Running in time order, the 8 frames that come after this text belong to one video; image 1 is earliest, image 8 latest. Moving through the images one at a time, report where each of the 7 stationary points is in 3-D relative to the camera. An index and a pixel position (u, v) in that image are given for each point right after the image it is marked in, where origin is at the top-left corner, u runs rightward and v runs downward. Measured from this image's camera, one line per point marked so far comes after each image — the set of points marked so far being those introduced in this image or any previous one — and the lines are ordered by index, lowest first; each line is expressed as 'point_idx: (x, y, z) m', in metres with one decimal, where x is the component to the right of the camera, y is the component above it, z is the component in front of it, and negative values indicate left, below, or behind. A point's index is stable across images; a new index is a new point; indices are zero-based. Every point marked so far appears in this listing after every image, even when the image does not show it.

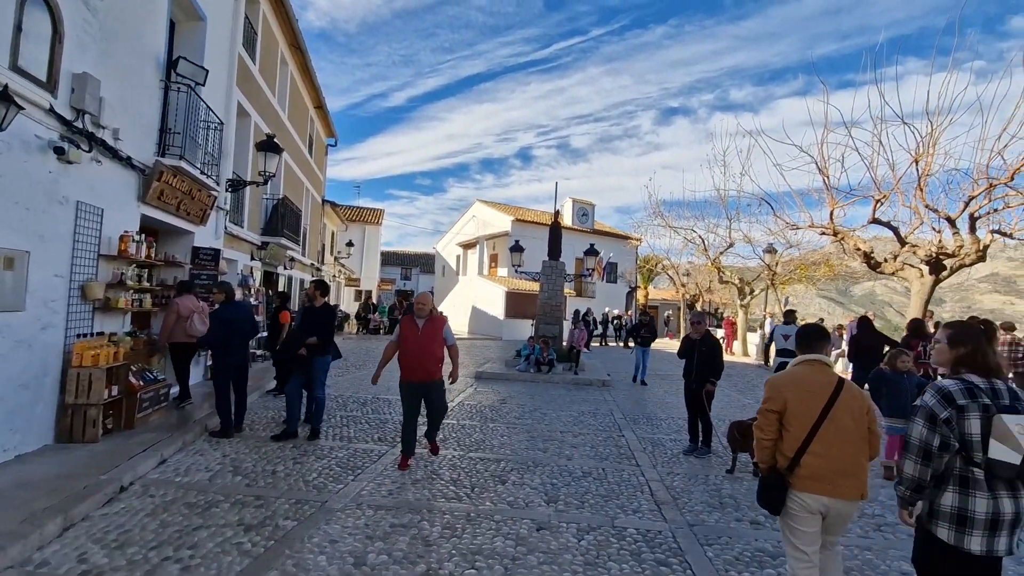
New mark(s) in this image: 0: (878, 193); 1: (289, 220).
0: (+8.8, +2.4, +12.4) m
1: (-6.9, +2.1, +15.9) m
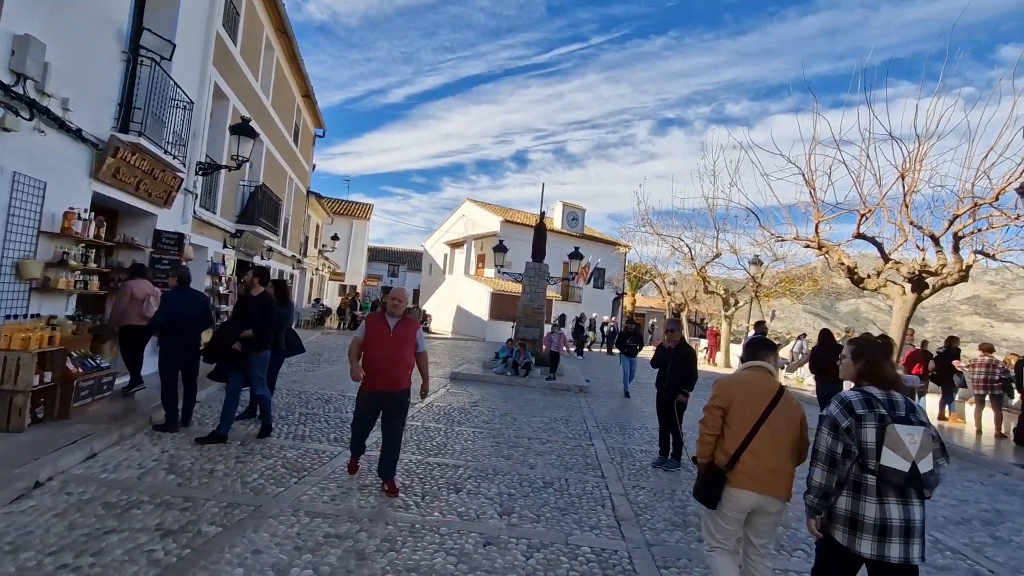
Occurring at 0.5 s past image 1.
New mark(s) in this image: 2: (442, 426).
0: (+8.4, +2.0, +12.3) m
1: (-7.4, +2.4, +15.5) m
2: (-1.1, -2.2, +8.2) m
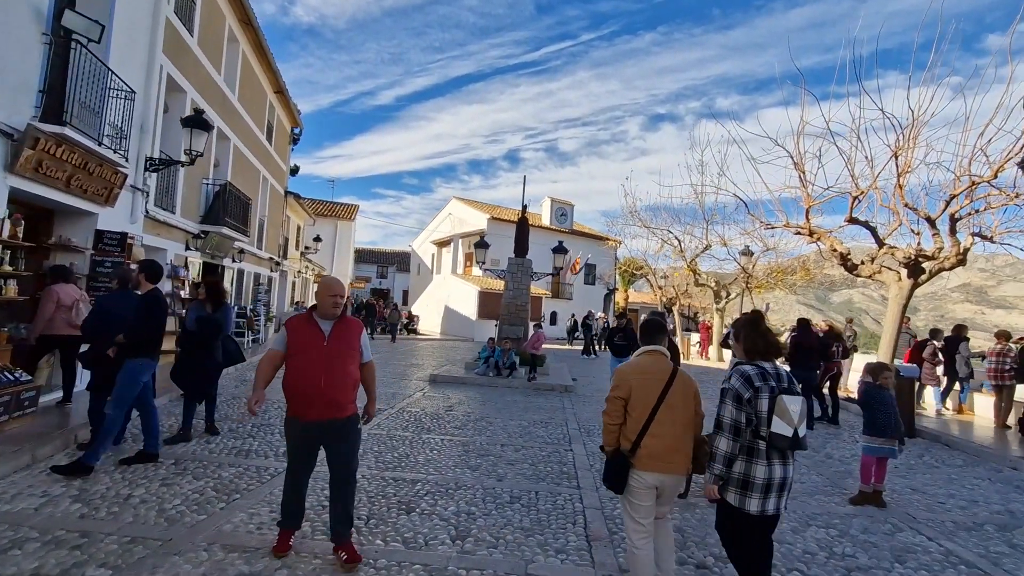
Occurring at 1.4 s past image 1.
0: (+7.8, +2.3, +11.7) m
1: (-8.0, +2.3, +14.8) m
2: (-1.5, -2.2, +7.6) m
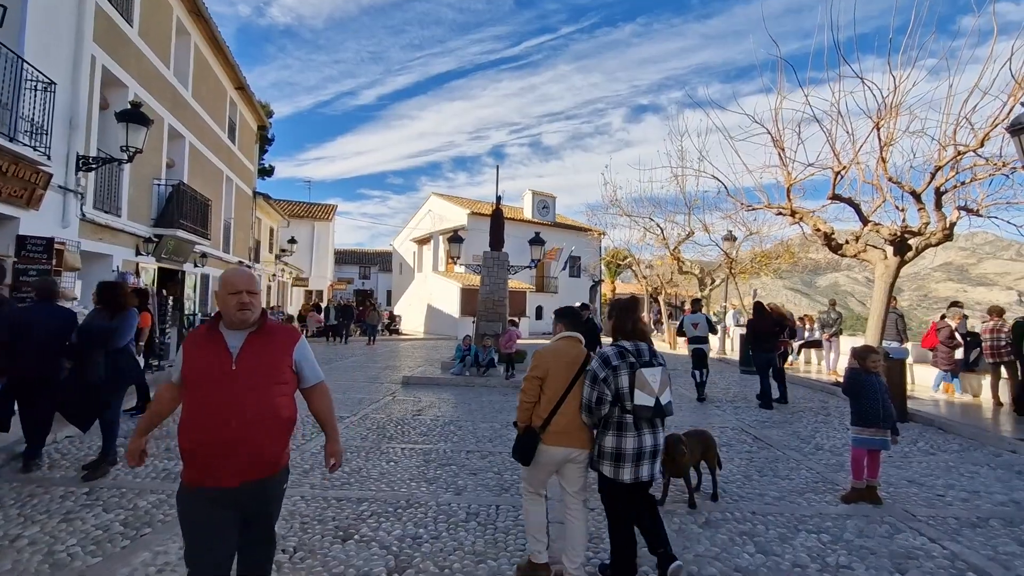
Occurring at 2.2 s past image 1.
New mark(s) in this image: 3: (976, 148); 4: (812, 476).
0: (+7.1, +2.7, +11.3) m
1: (-8.7, +2.1, +14.0) m
2: (-2.0, -2.1, +7.0) m
3: (+8.5, +2.6, +9.4) m
4: (+3.5, -2.2, +6.0) m
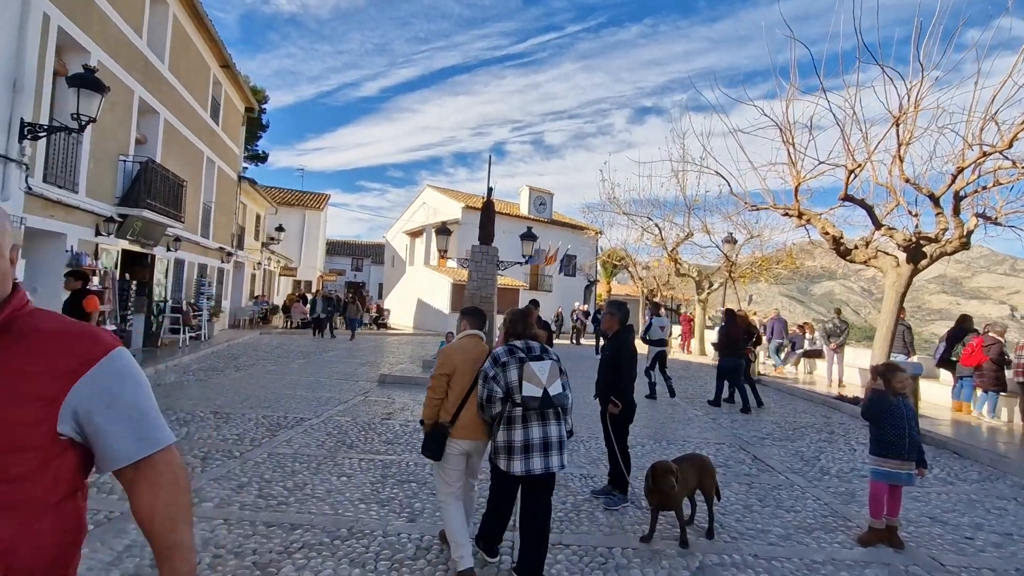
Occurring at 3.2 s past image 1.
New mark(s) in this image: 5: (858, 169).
0: (+6.9, +2.5, +10.6) m
1: (-8.9, +2.5, +13.2) m
2: (-2.3, -2.0, +6.2) m
3: (+8.3, +2.3, +8.7) m
4: (+3.1, -2.2, +5.3) m
5: (+7.0, +2.4, +10.5) m
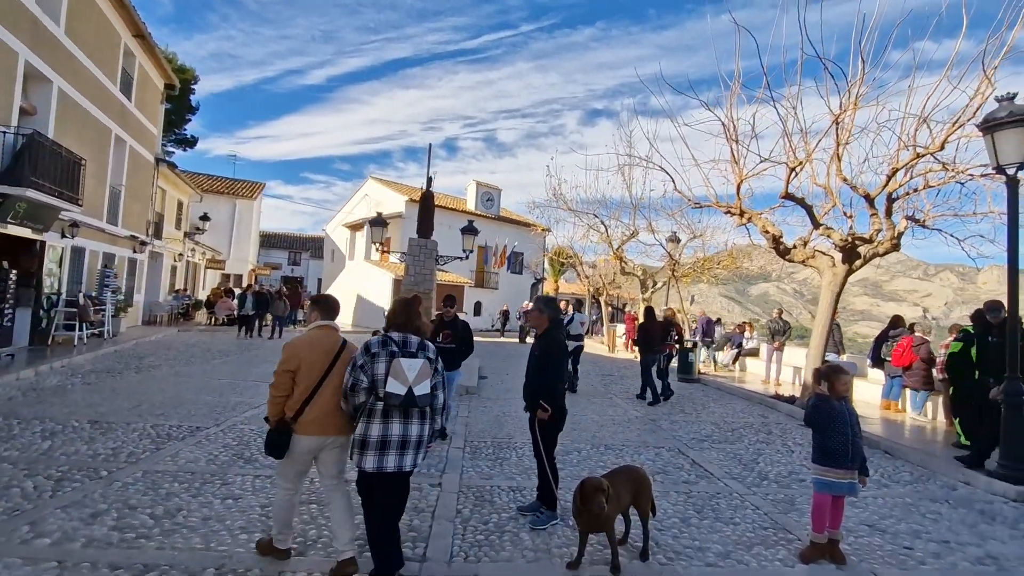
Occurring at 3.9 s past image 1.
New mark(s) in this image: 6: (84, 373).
0: (+5.7, +2.6, +10.5) m
1: (-10.4, +2.7, +11.7) m
2: (-3.1, -1.9, +5.4) m
3: (+7.2, +2.3, +8.8) m
4: (+2.4, -2.2, +4.9) m
5: (+5.8, +2.4, +10.5) m
6: (-8.5, -1.7, +10.3) m
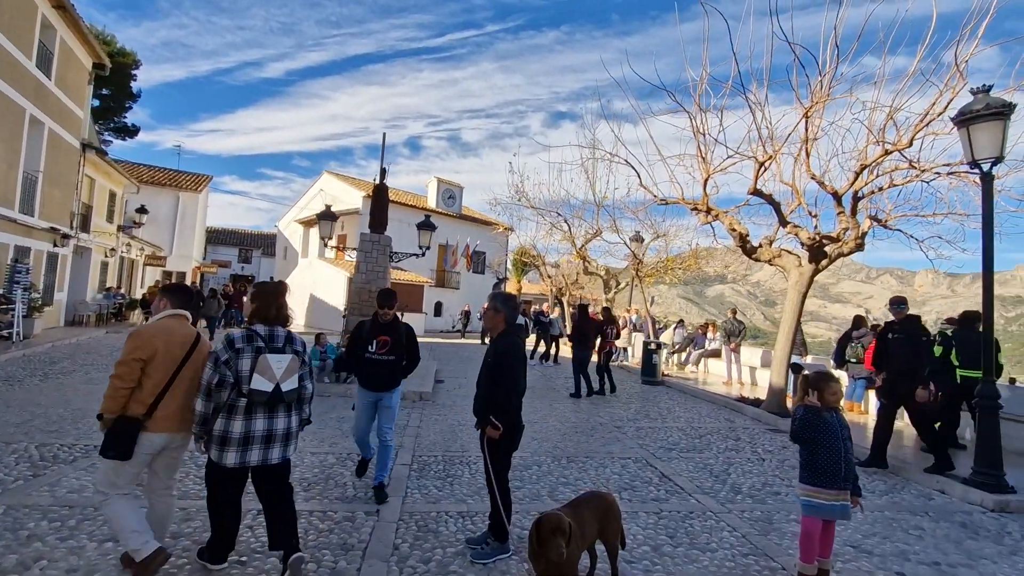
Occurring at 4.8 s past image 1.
0: (+4.9, +2.6, +10.2) m
1: (-11.2, +2.8, +10.2) m
2: (-3.6, -1.8, +4.5) m
3: (+6.5, +2.3, +8.6) m
4: (+1.9, -2.2, +4.4) m
5: (+5.0, +2.4, +10.2) m
6: (-9.3, -1.6, +9.0) m
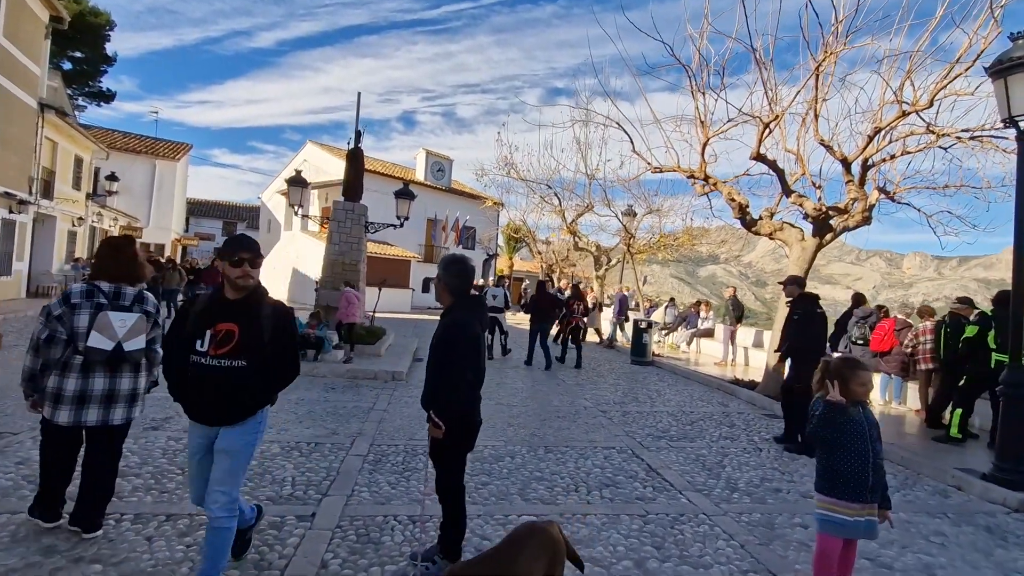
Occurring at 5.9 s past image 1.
0: (+4.5, +3.0, +9.4) m
1: (-11.5, +3.4, +9.2) m
2: (-3.9, -1.6, +3.7) m
3: (+6.2, +2.7, +7.8) m
4: (+1.6, -1.9, +3.8) m
5: (+4.7, +2.9, +9.4) m
6: (-9.7, -1.1, +8.2) m
